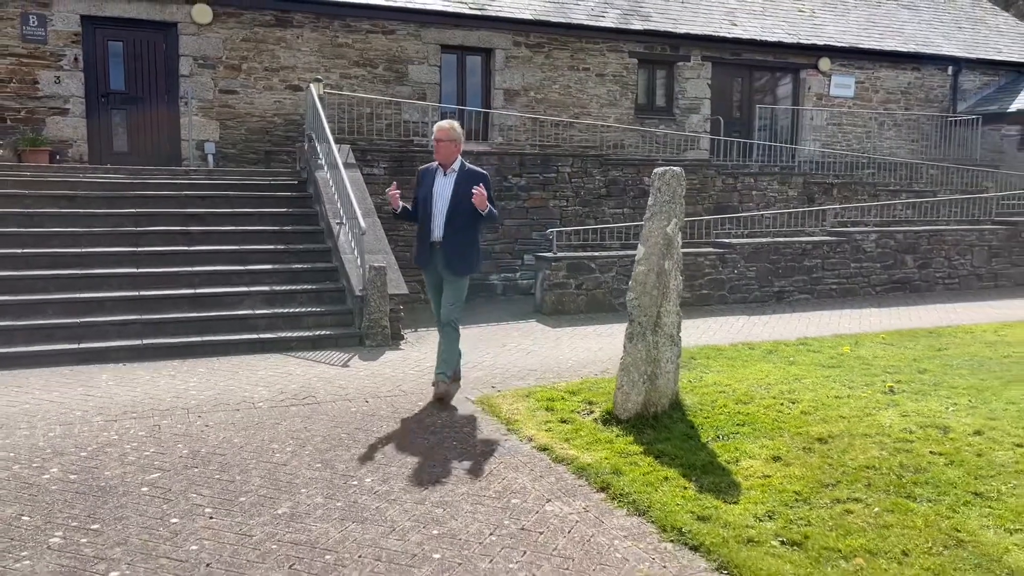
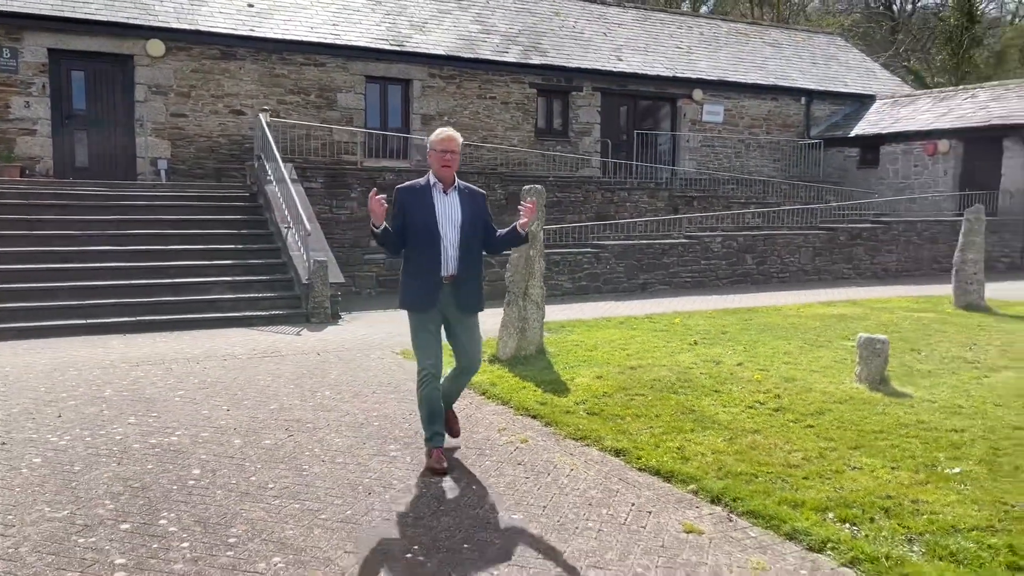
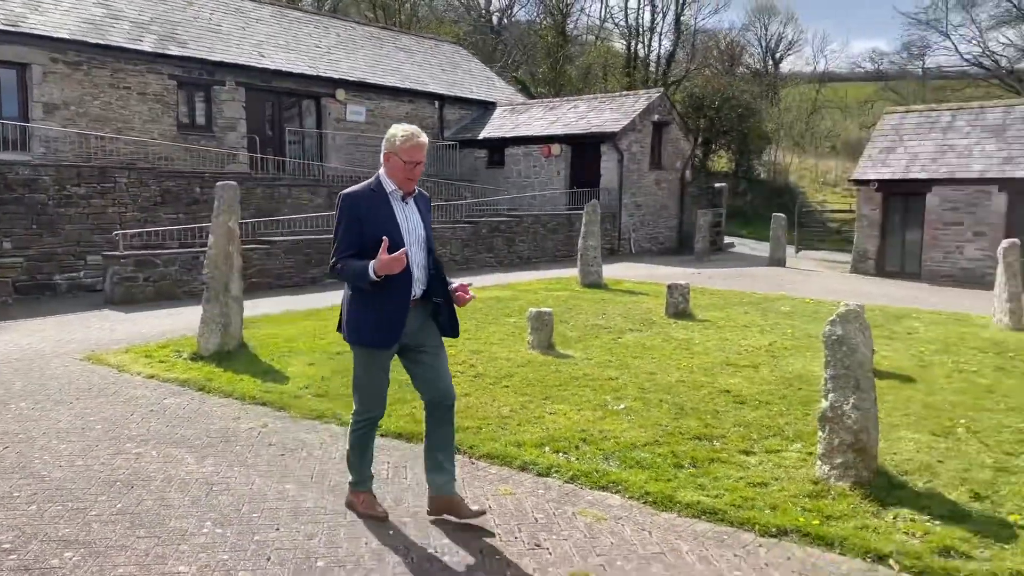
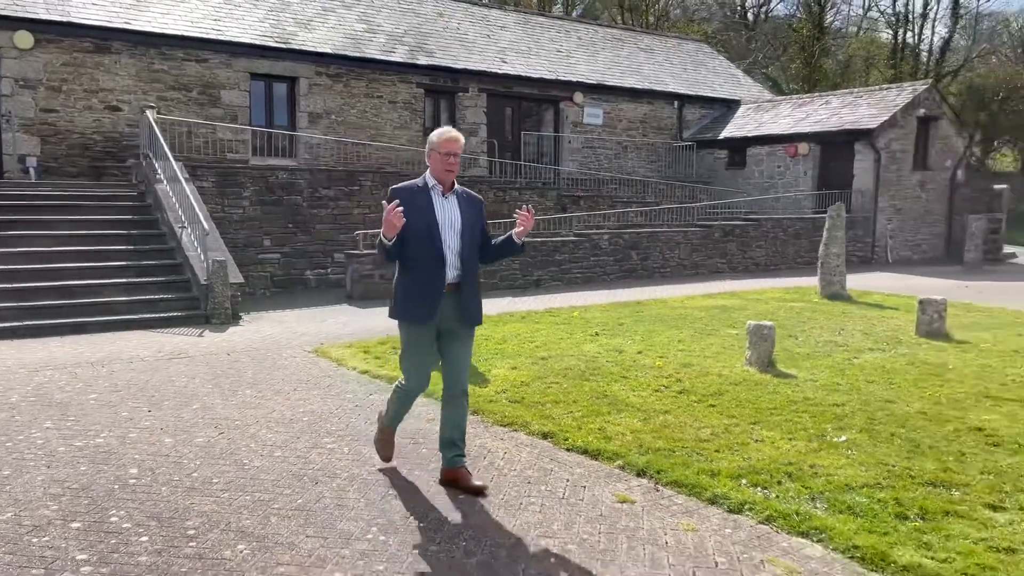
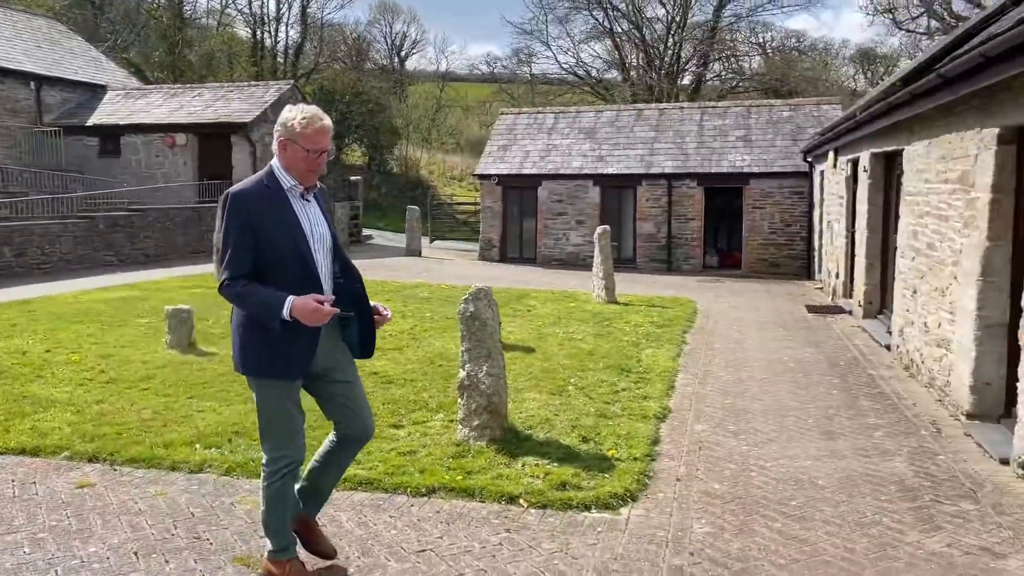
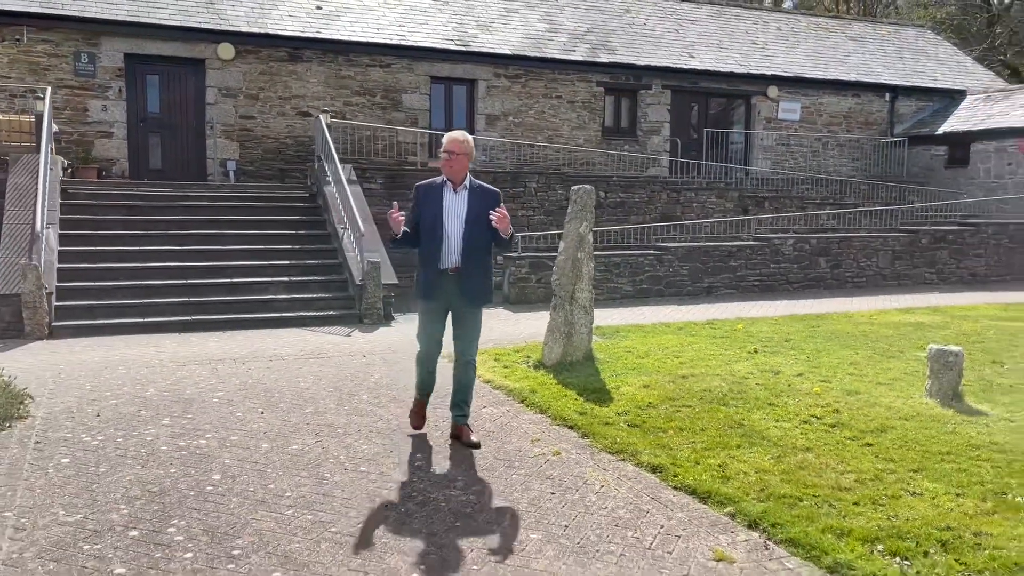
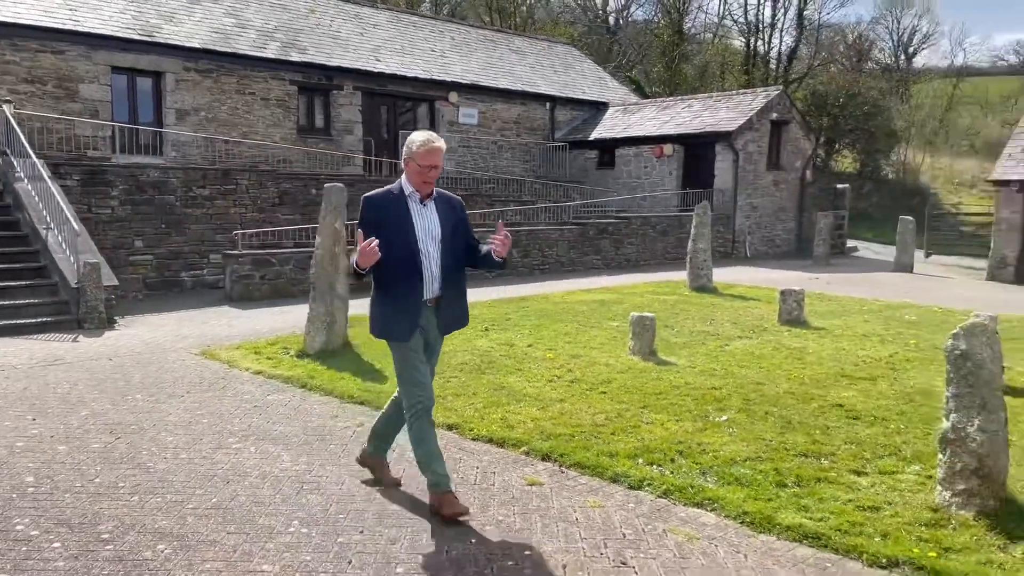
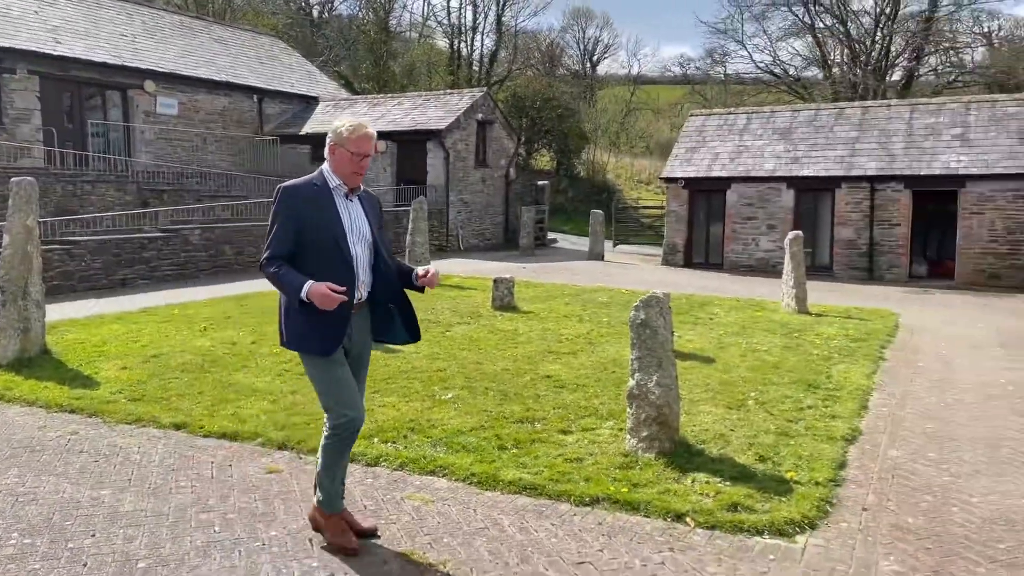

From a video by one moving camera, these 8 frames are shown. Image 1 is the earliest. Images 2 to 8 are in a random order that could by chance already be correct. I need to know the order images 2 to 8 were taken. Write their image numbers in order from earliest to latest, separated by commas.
6, 2, 4, 7, 3, 8, 5
